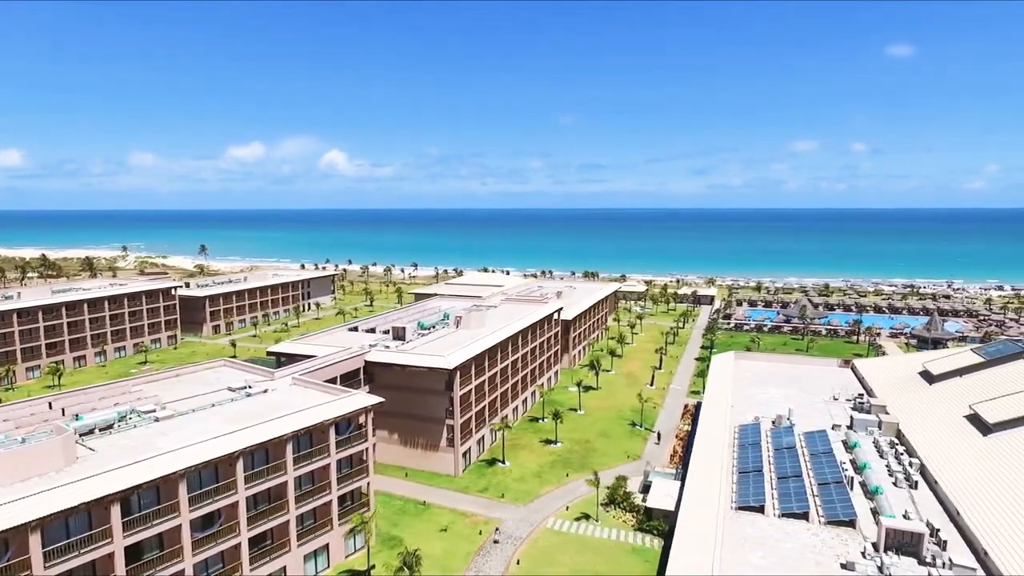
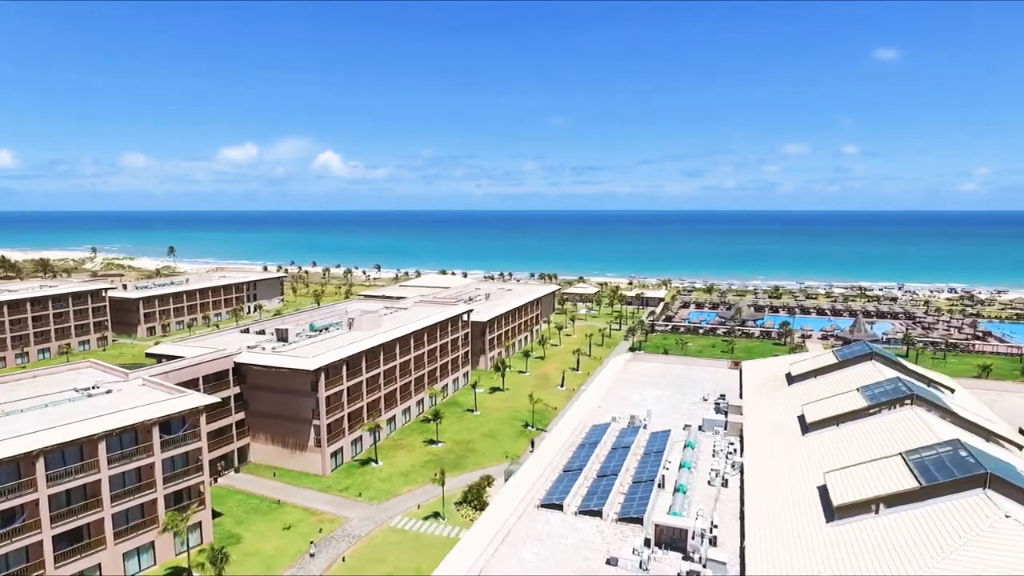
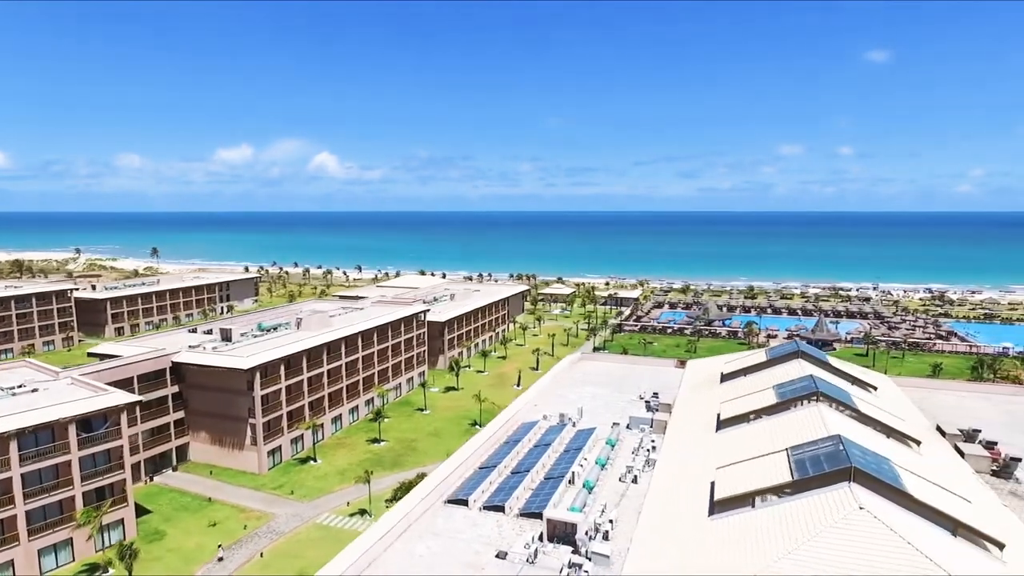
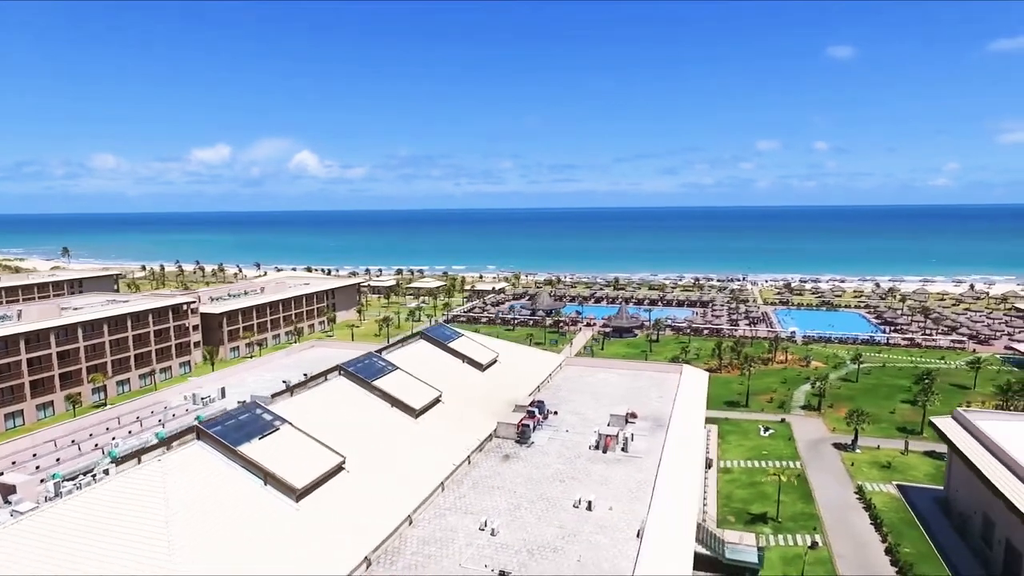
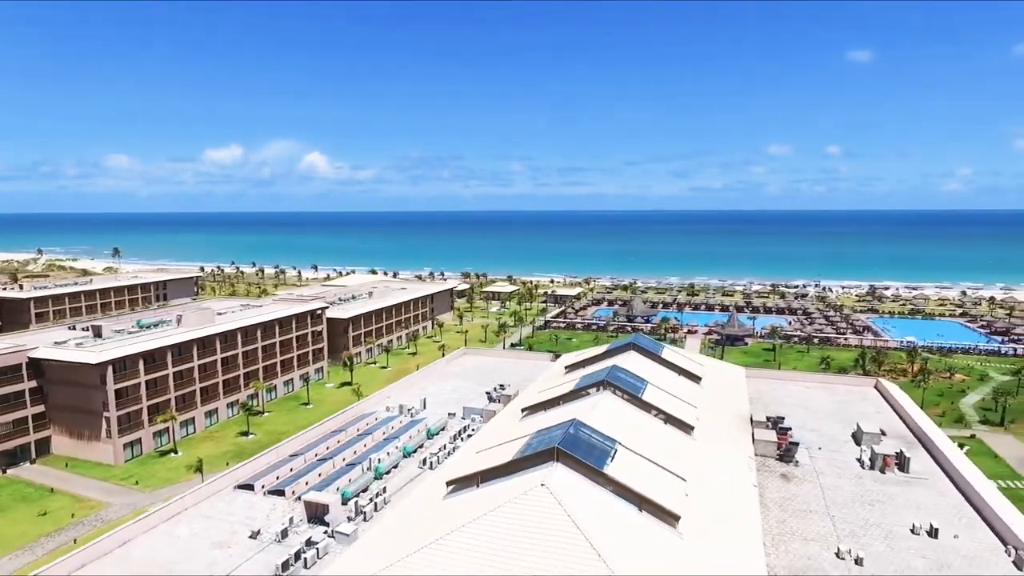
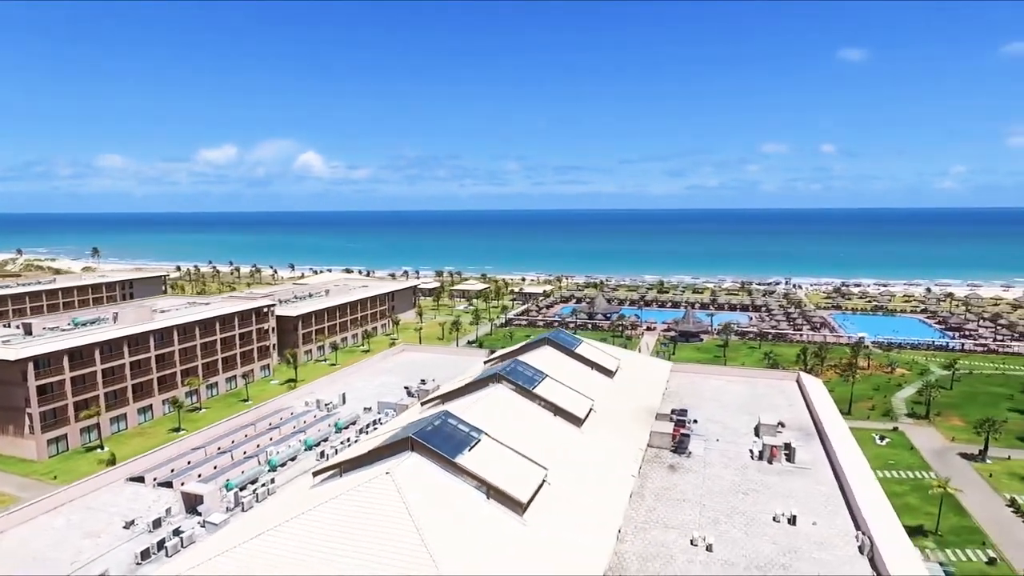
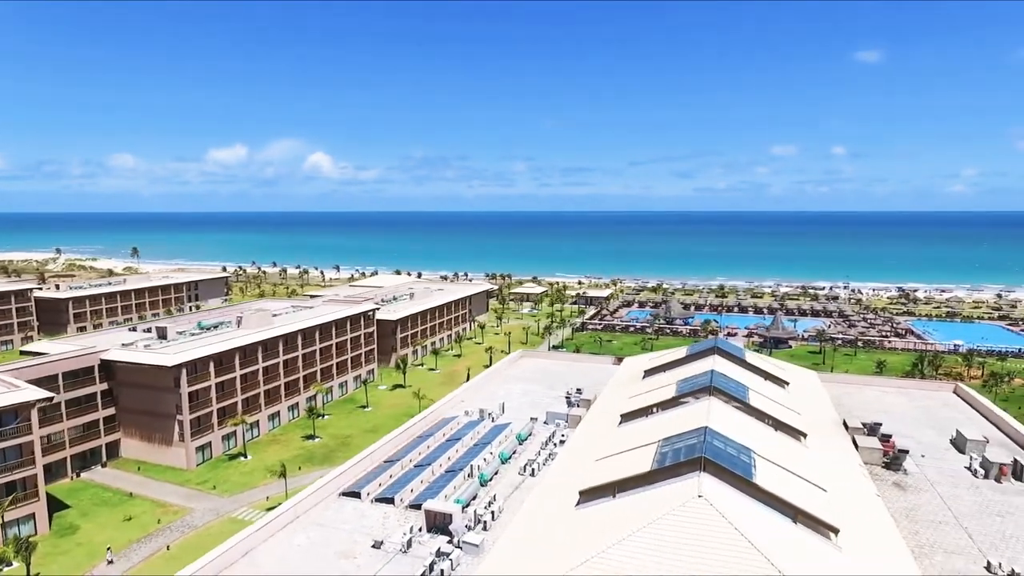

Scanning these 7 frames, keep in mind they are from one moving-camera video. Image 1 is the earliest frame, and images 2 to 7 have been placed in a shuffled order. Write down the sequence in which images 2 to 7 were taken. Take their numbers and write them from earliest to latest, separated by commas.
2, 3, 7, 5, 6, 4
